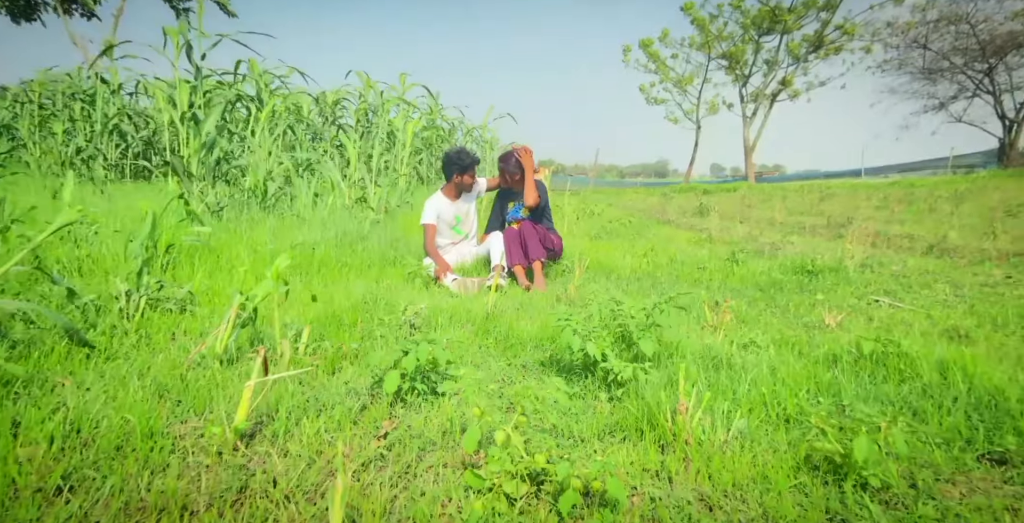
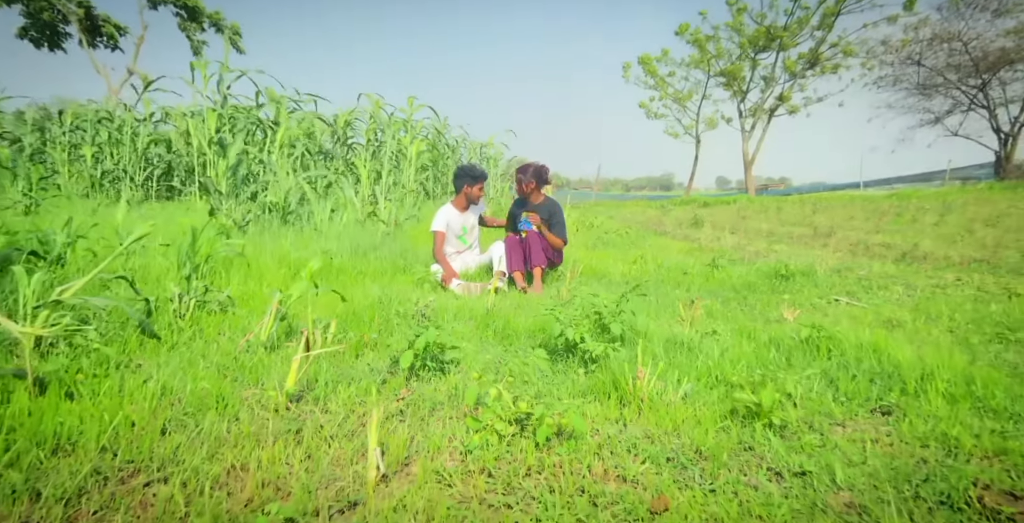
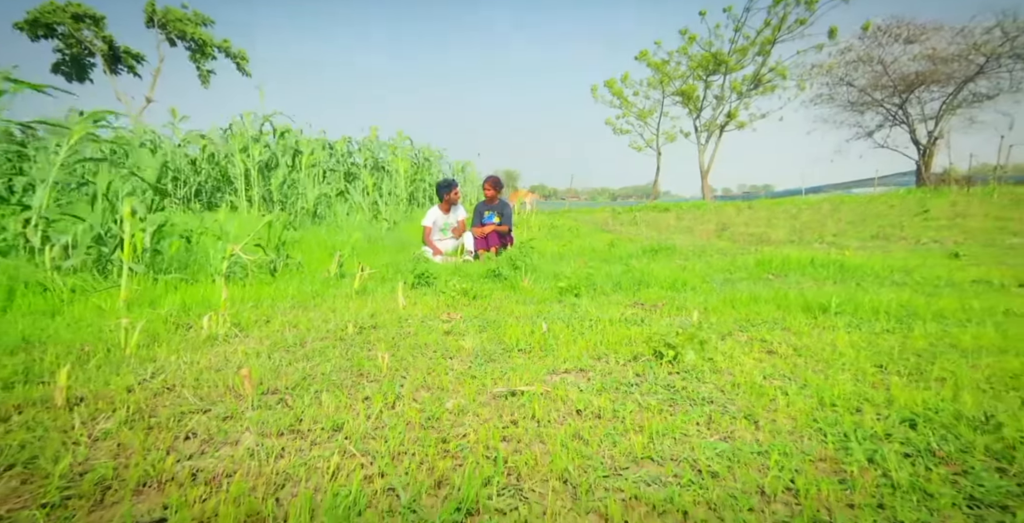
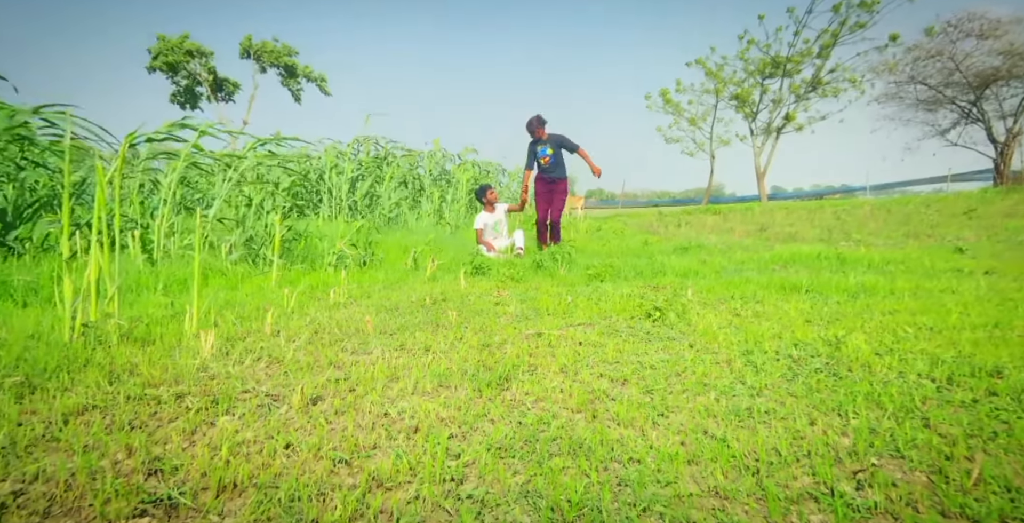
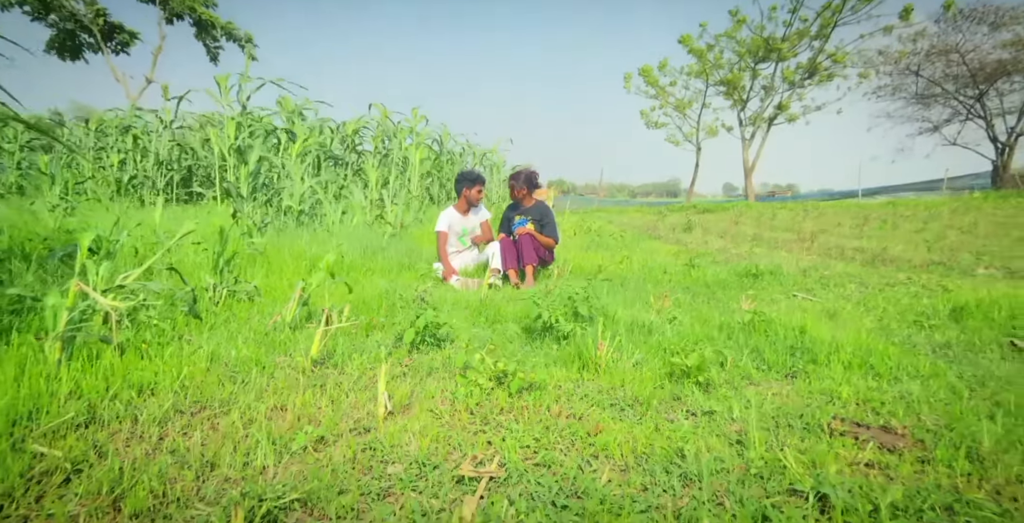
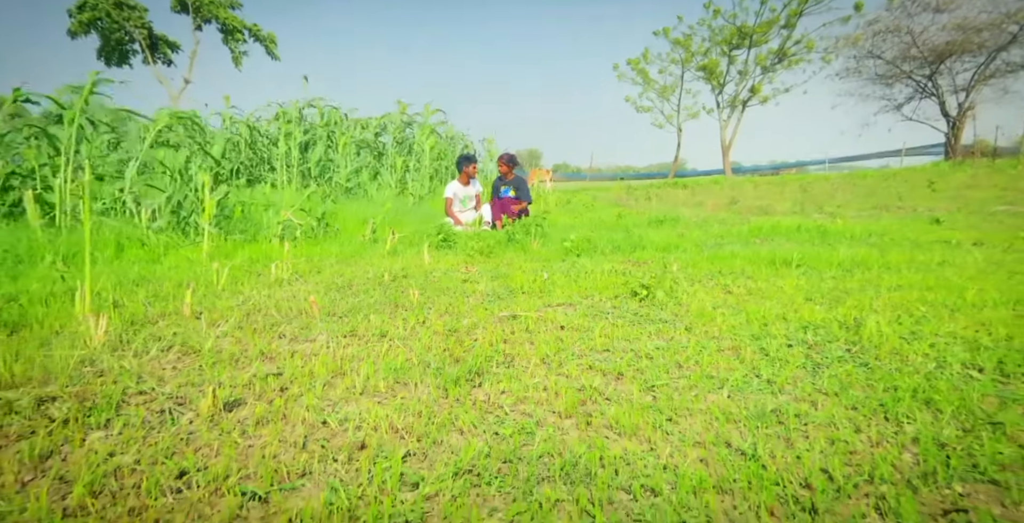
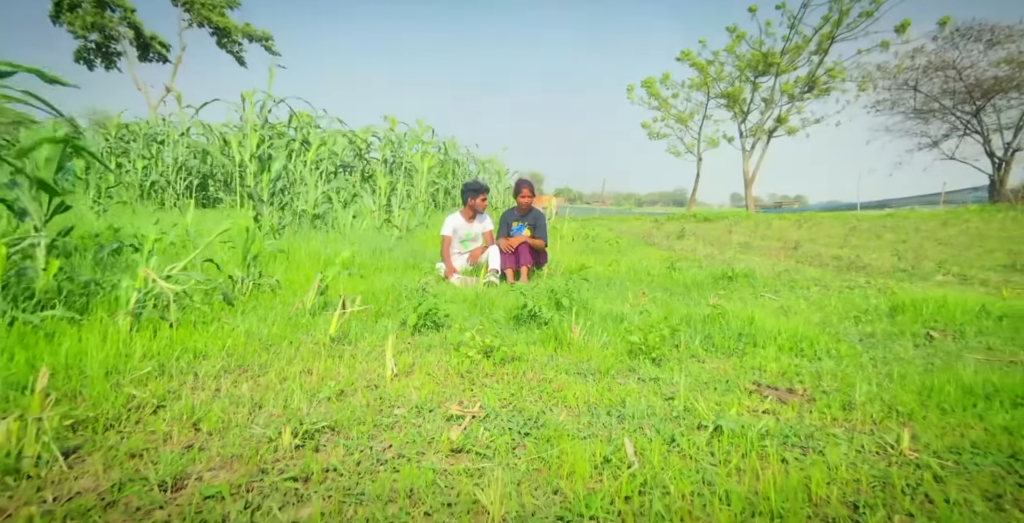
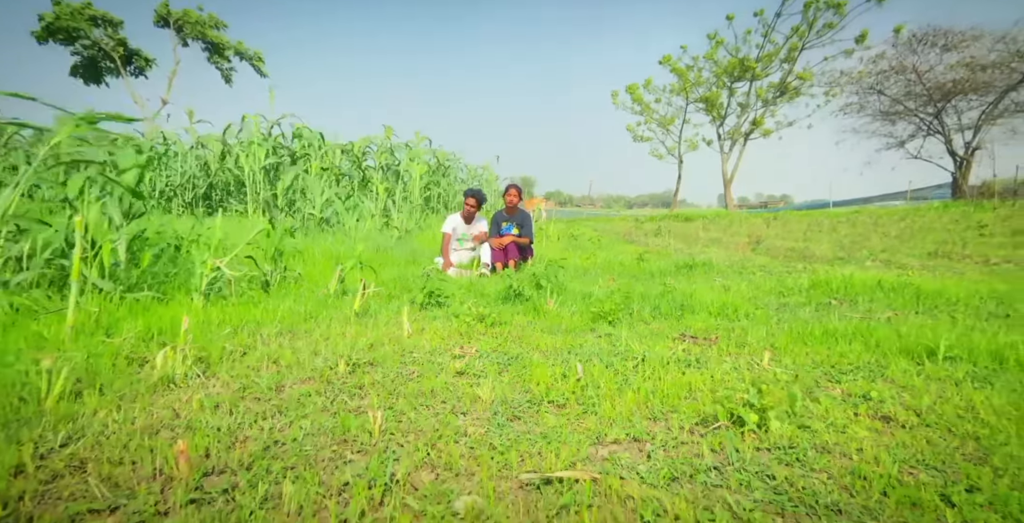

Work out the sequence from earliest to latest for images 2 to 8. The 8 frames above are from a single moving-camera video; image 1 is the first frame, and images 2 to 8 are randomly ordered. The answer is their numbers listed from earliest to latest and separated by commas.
2, 5, 7, 8, 3, 6, 4
